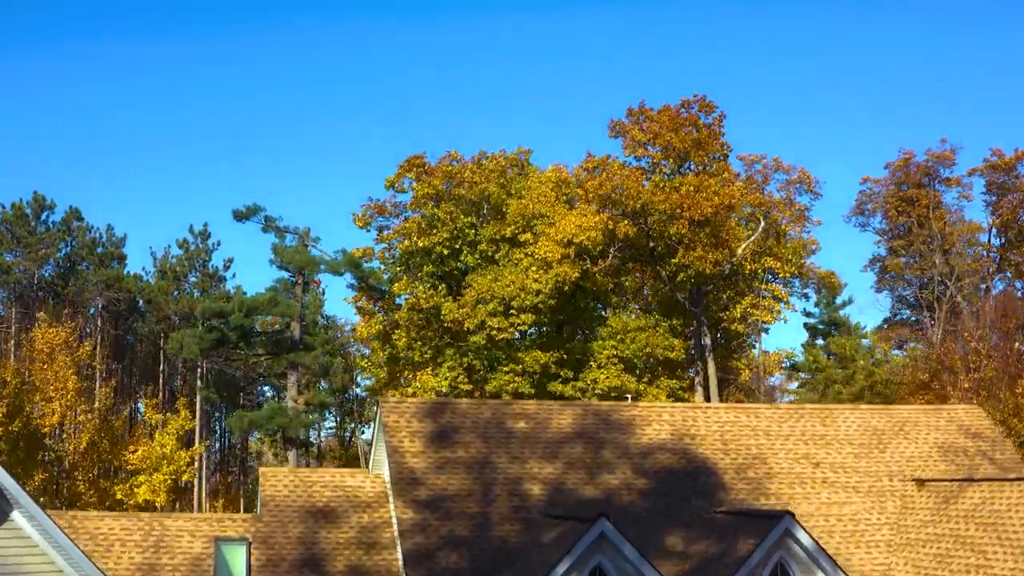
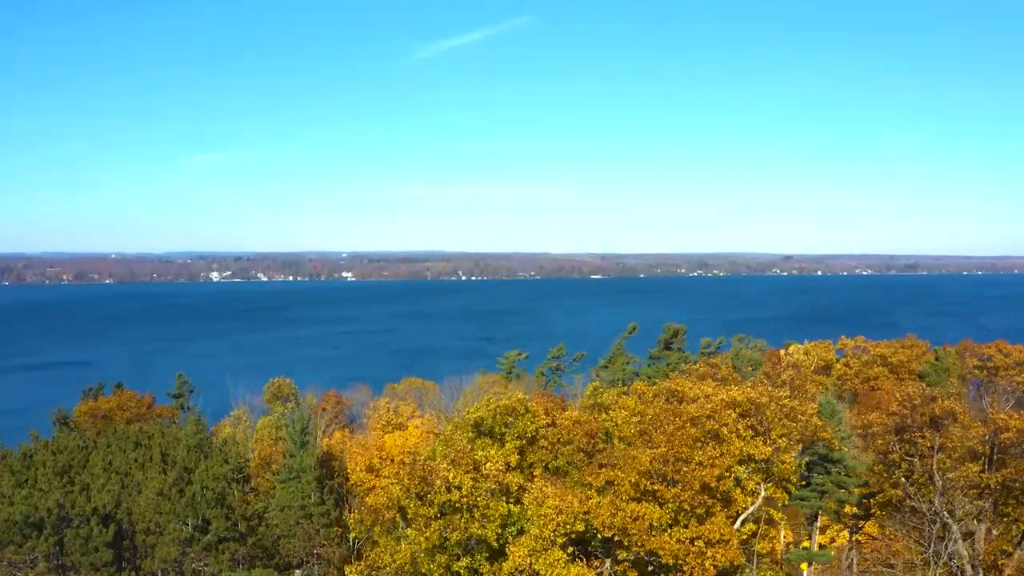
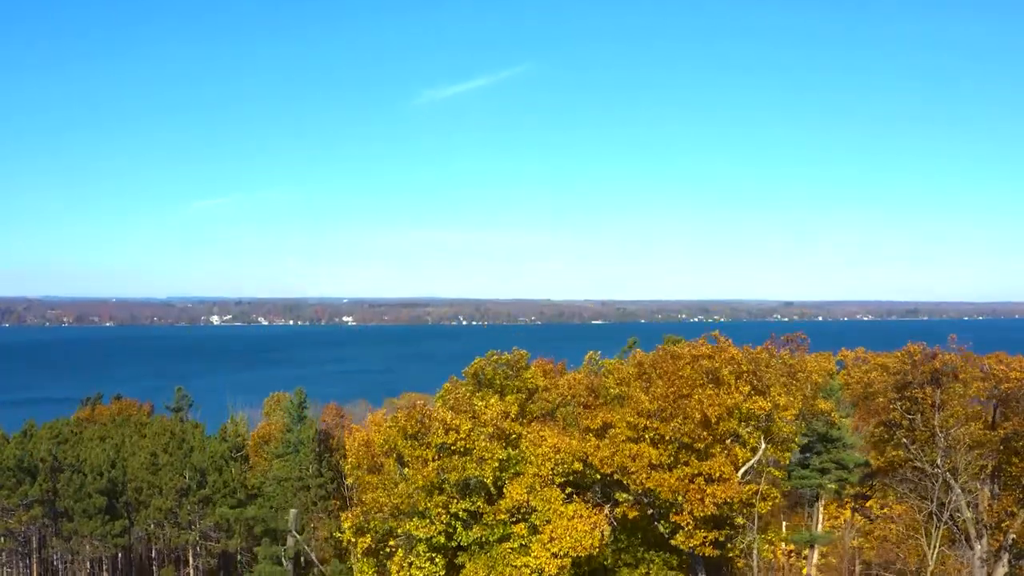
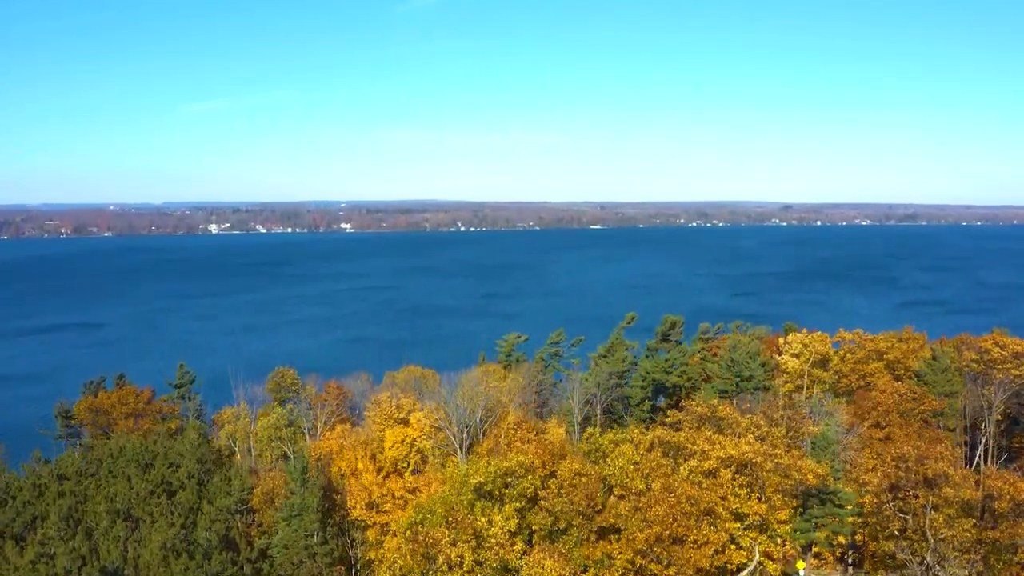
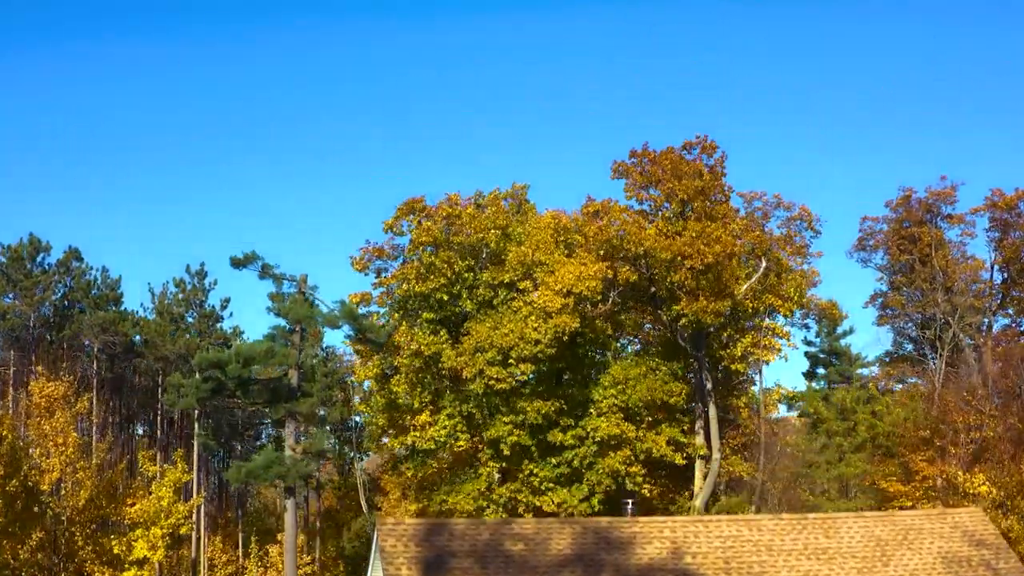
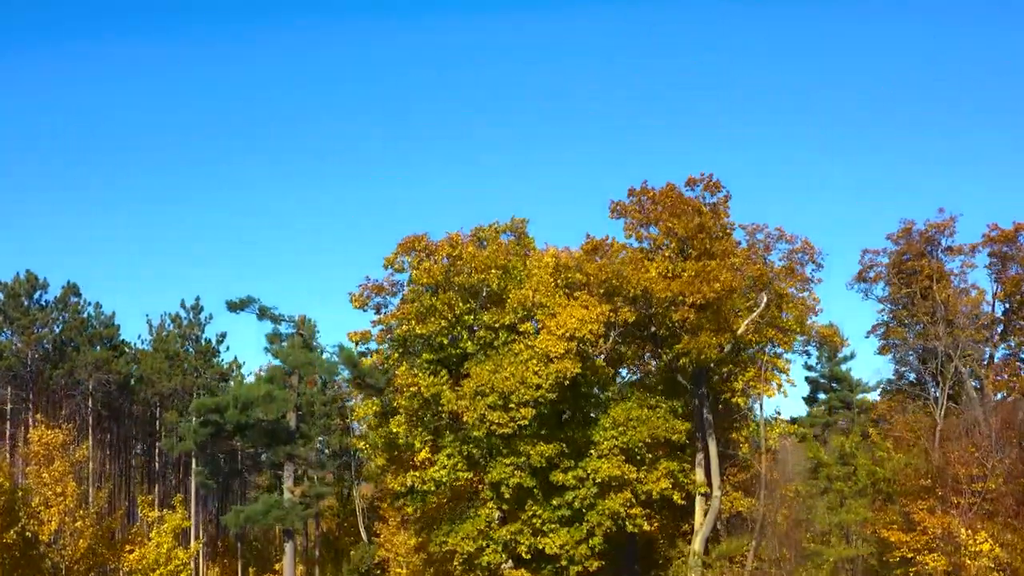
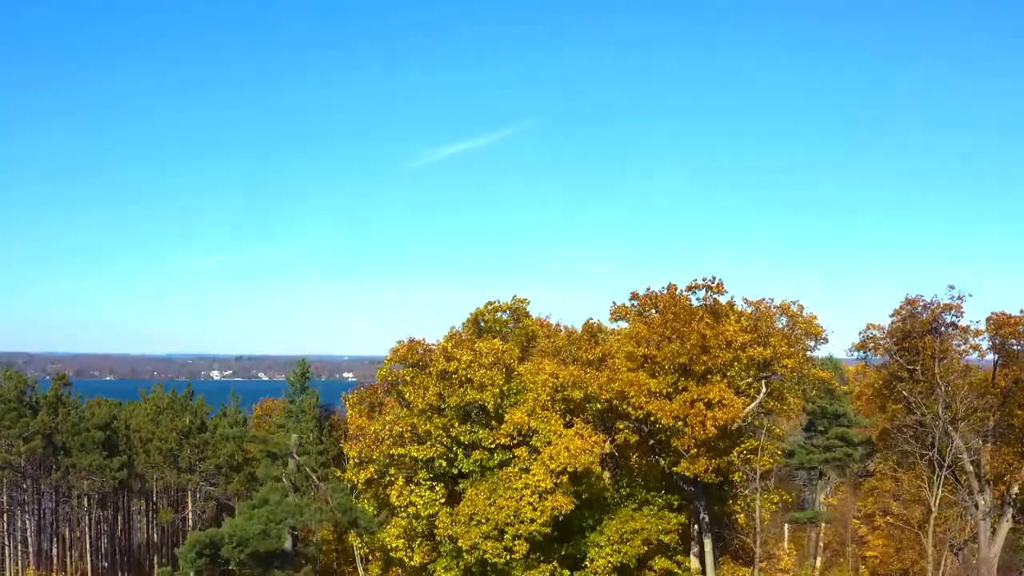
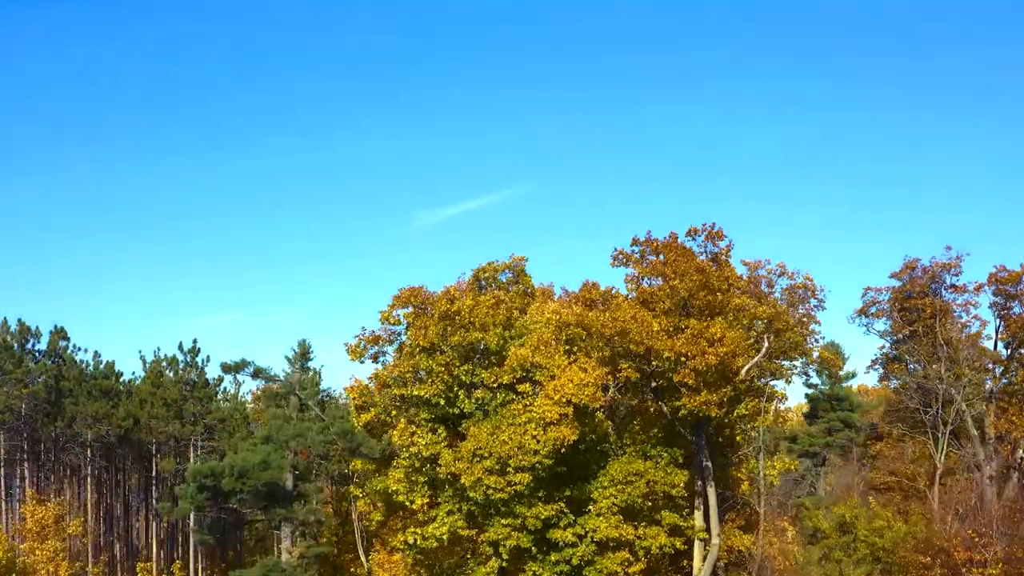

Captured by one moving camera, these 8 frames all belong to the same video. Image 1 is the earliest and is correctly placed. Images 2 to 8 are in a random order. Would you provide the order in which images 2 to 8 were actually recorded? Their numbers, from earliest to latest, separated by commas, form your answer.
5, 6, 8, 7, 3, 2, 4
